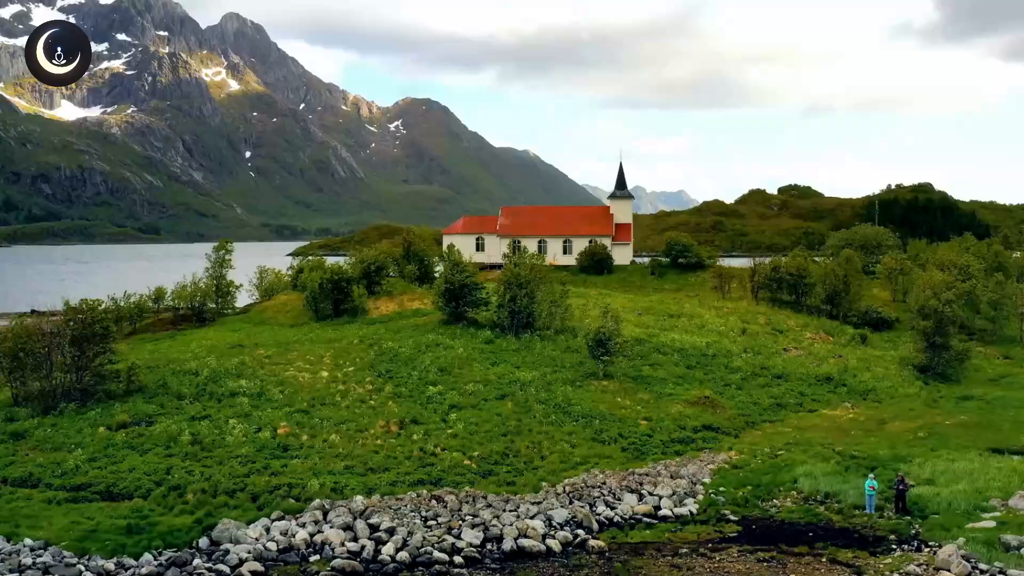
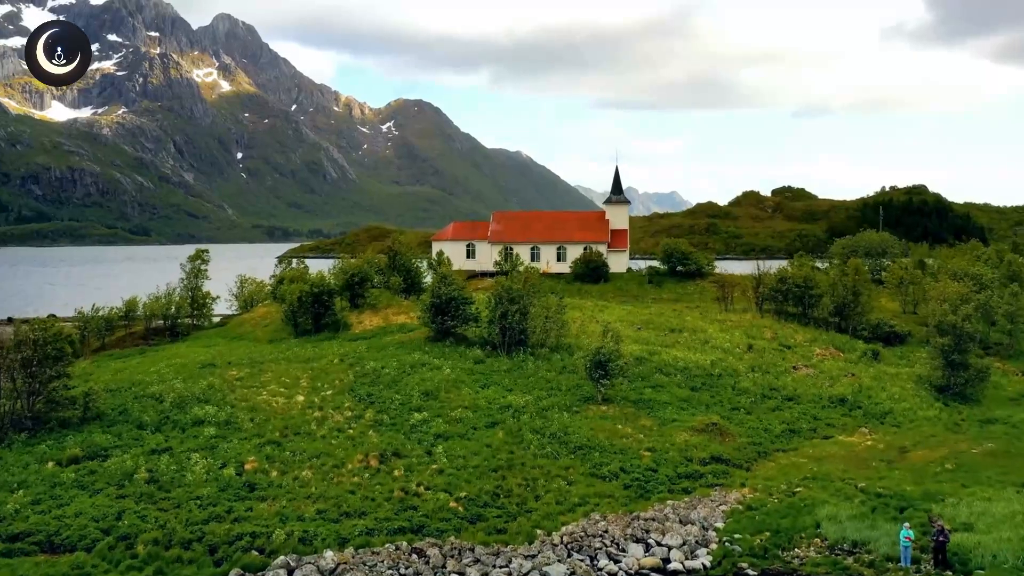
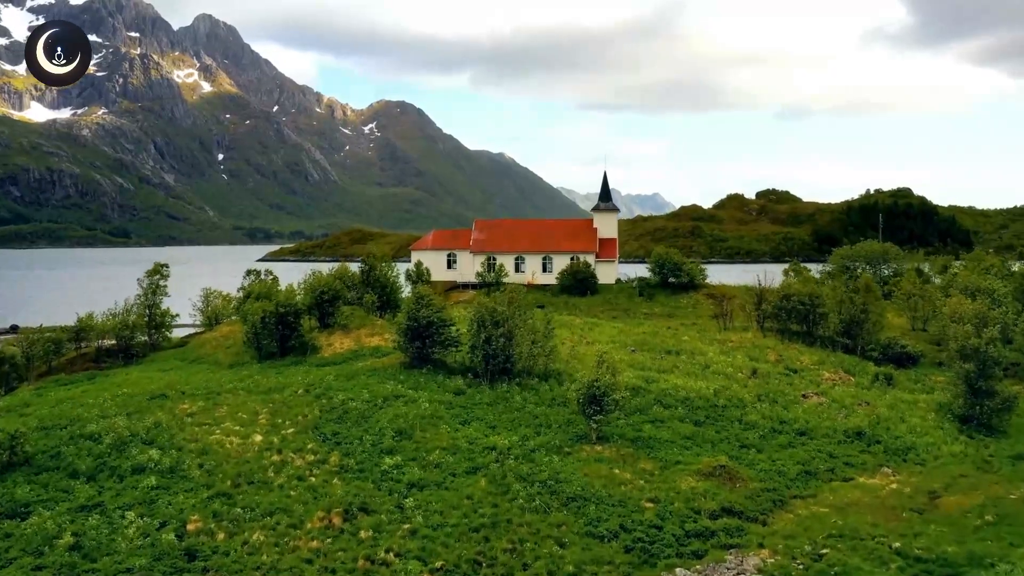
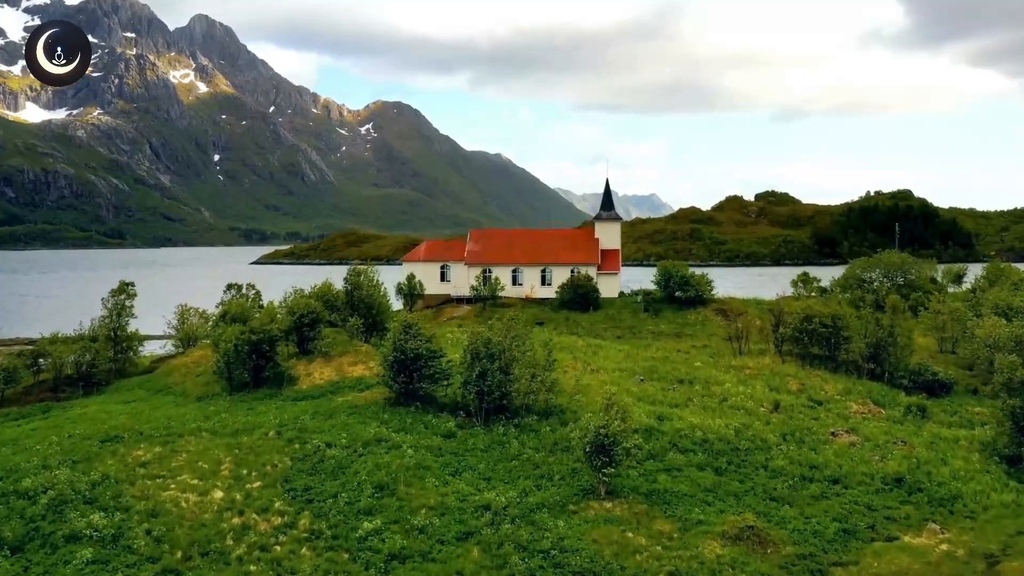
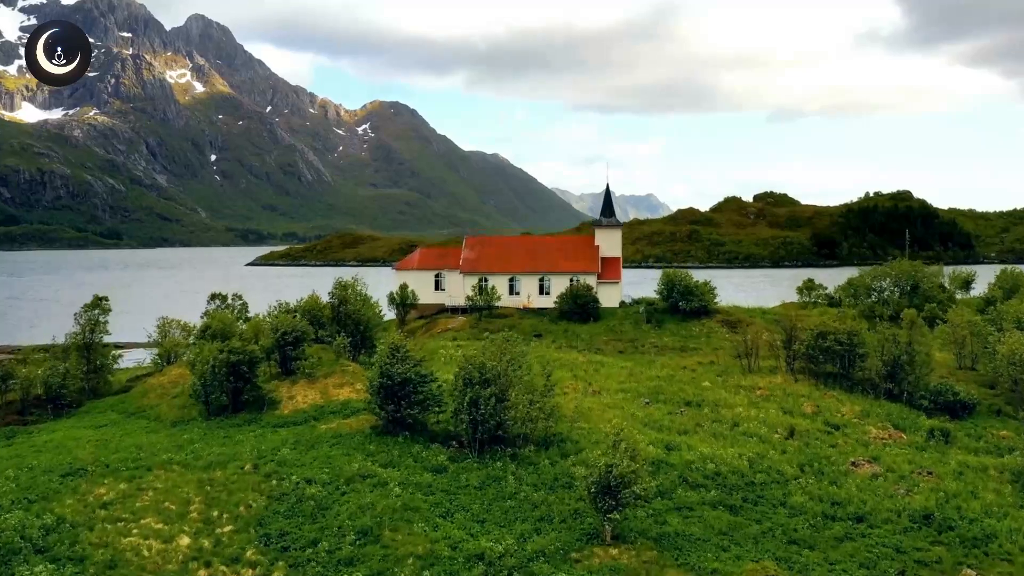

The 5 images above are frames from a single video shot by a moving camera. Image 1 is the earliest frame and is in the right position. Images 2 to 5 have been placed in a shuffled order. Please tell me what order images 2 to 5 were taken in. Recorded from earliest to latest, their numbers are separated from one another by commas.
2, 3, 4, 5
